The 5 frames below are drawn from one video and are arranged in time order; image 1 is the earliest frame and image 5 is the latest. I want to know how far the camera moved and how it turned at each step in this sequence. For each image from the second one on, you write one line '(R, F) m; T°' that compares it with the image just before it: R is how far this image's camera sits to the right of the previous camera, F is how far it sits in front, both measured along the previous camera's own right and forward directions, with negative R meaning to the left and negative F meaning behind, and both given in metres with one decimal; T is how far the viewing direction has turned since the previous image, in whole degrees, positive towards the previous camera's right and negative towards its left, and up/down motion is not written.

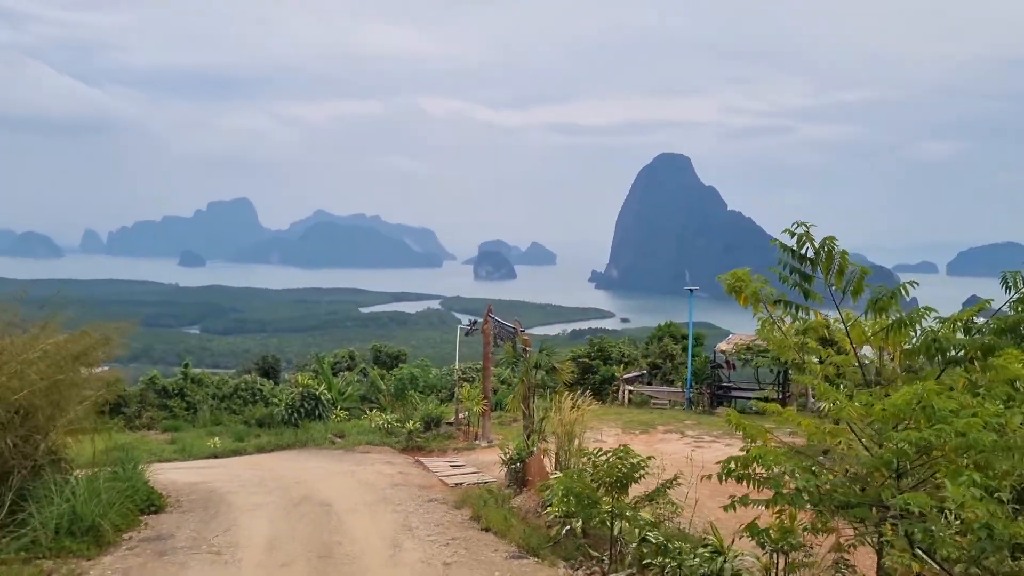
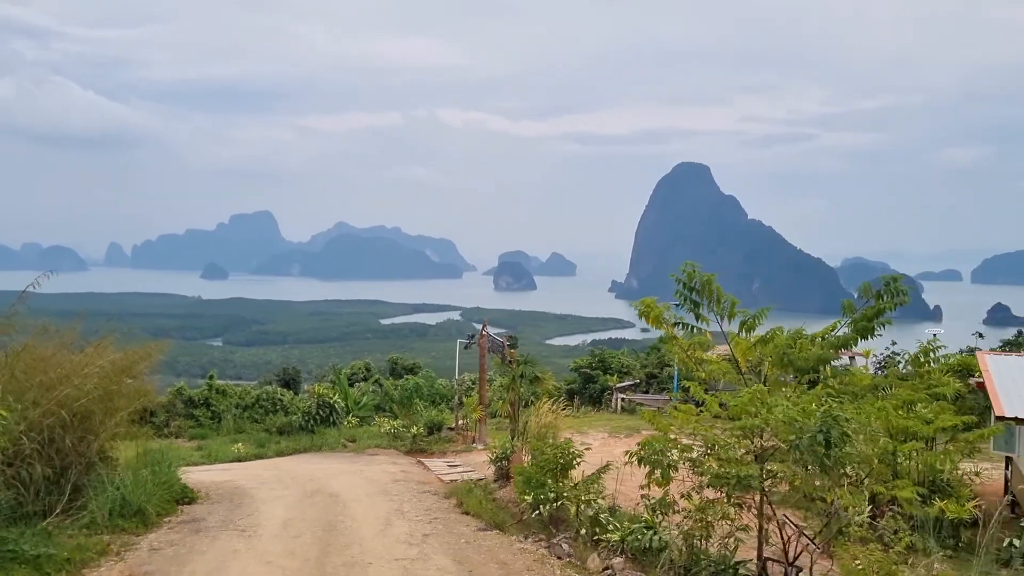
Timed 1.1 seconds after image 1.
(+0.4, -1.3) m; -1°
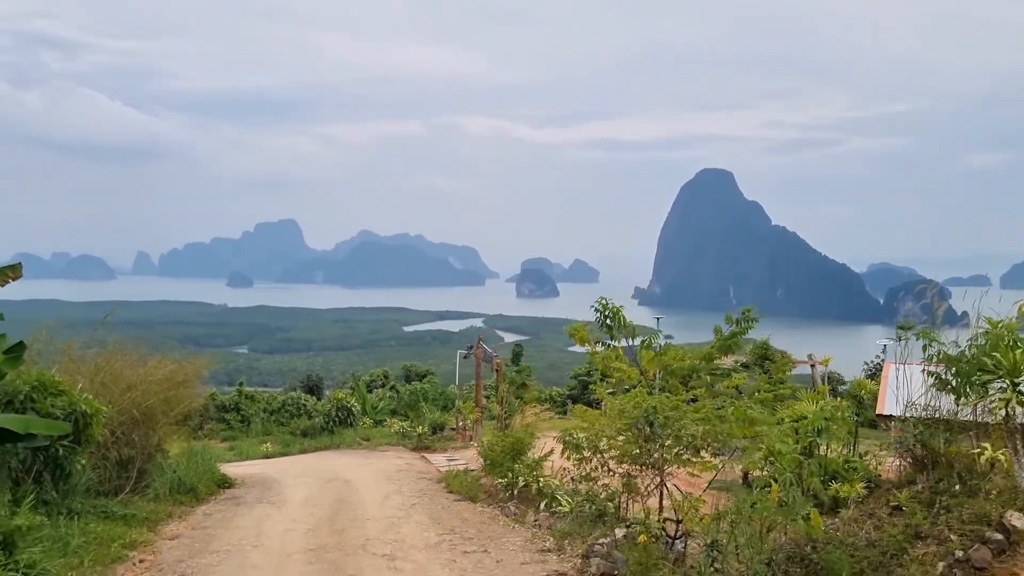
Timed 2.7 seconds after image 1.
(+0.6, -1.9) m; -2°
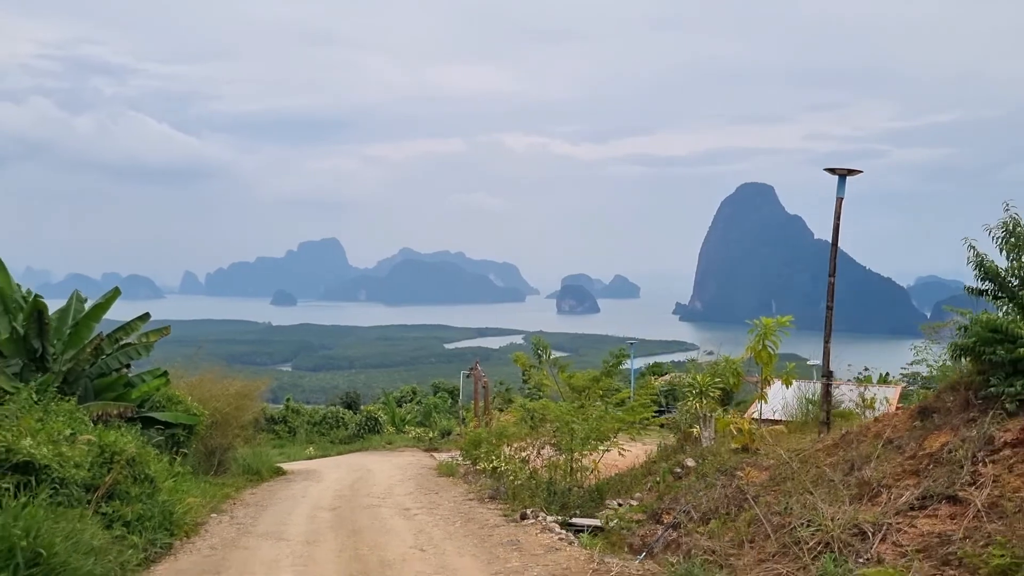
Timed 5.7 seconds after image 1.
(+1.1, -3.7) m; -3°
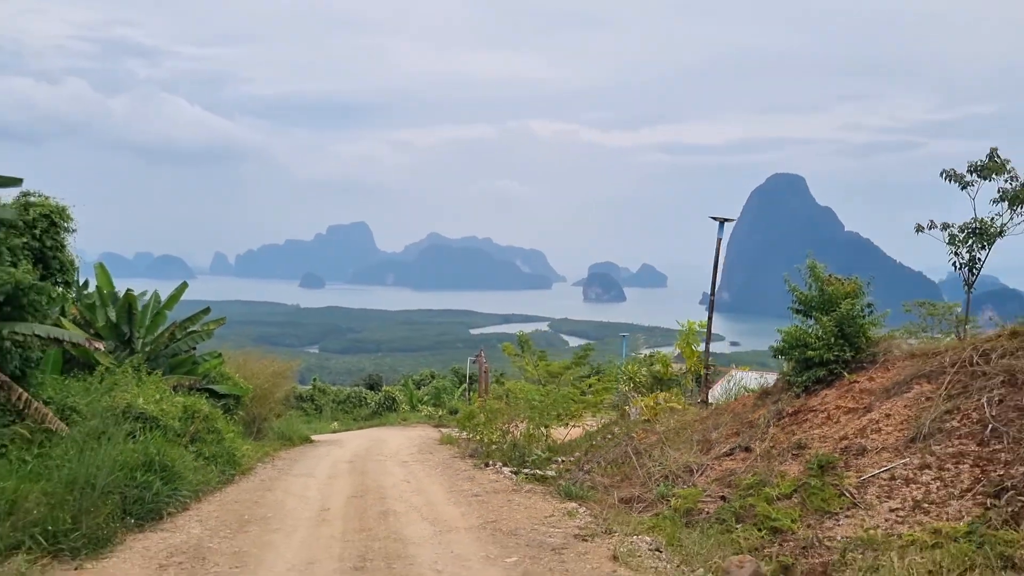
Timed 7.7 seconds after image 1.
(+0.6, -2.4) m; -2°
